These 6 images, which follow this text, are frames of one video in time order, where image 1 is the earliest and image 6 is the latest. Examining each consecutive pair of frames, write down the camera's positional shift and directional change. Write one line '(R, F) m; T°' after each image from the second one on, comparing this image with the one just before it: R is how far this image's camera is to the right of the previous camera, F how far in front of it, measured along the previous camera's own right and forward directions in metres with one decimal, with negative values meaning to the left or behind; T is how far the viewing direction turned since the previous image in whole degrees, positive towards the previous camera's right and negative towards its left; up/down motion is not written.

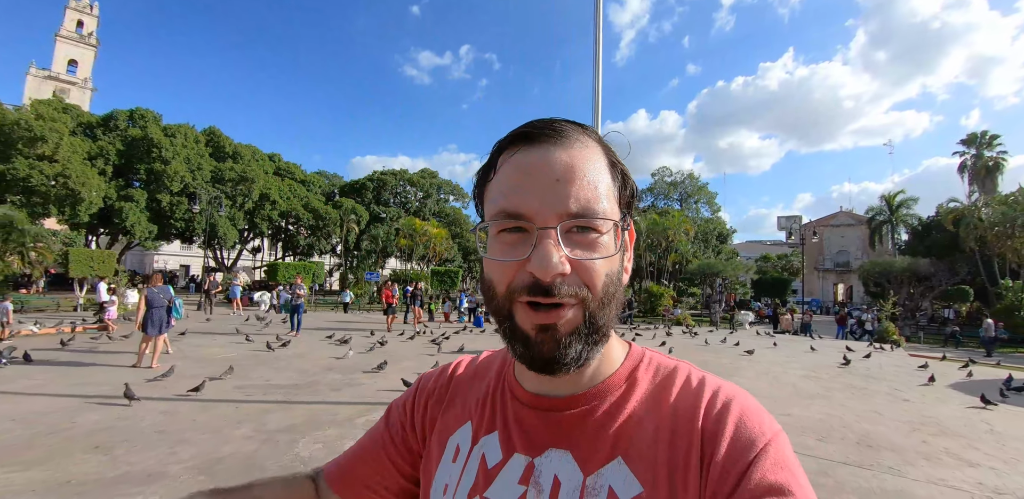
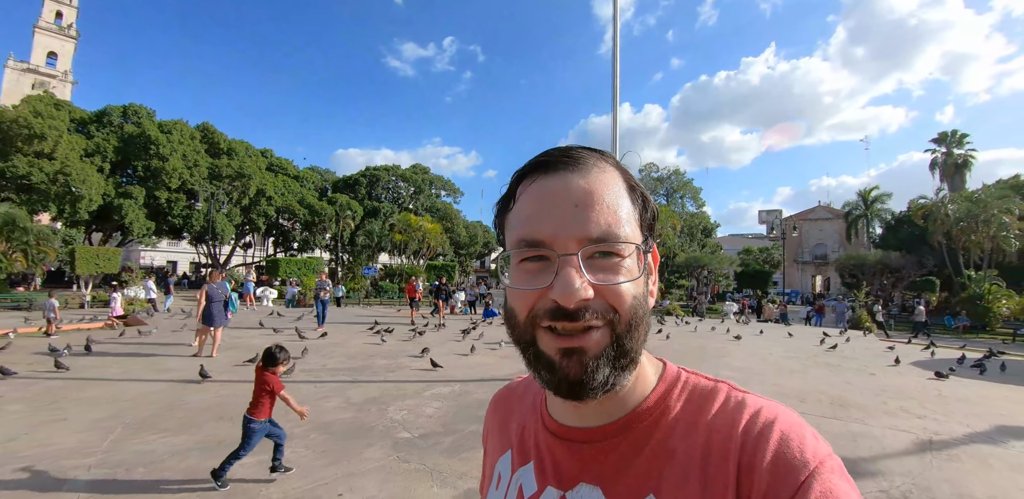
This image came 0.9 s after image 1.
(-0.8, -1.0) m; +2°
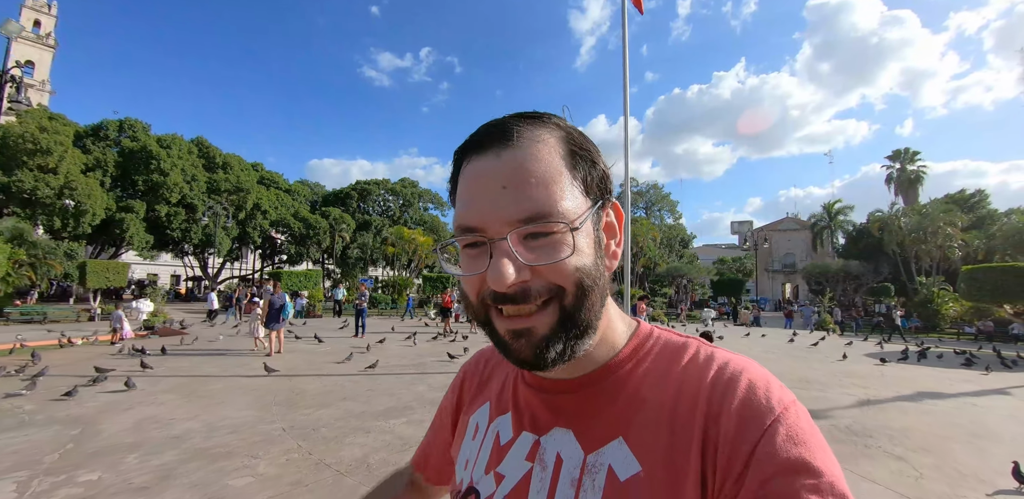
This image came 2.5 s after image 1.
(-1.2, -1.6) m; +3°
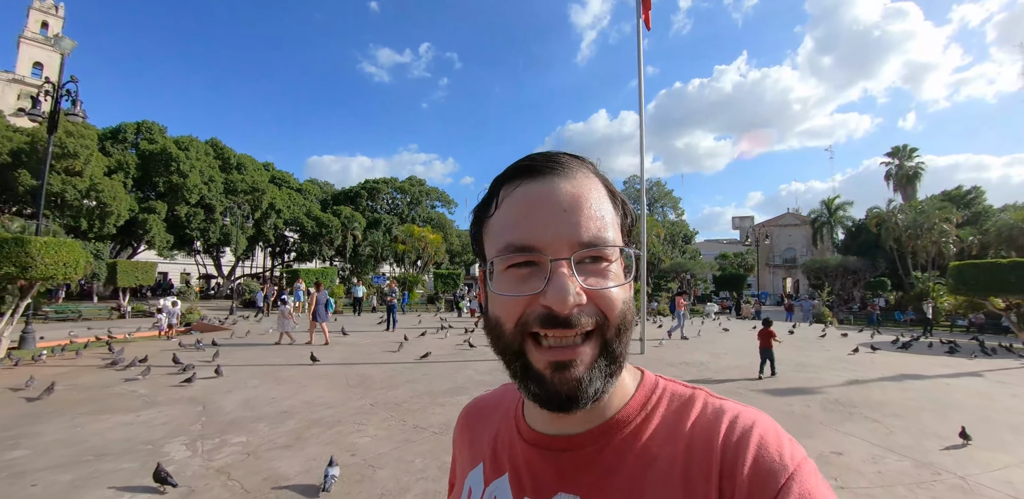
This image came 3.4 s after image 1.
(-0.6, -1.0) m; 0°
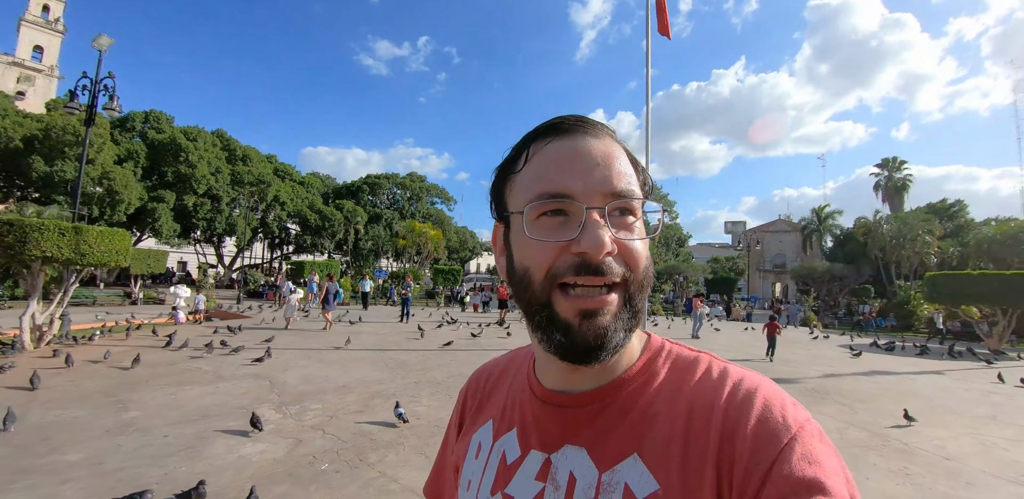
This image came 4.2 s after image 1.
(-0.6, -1.0) m; +1°
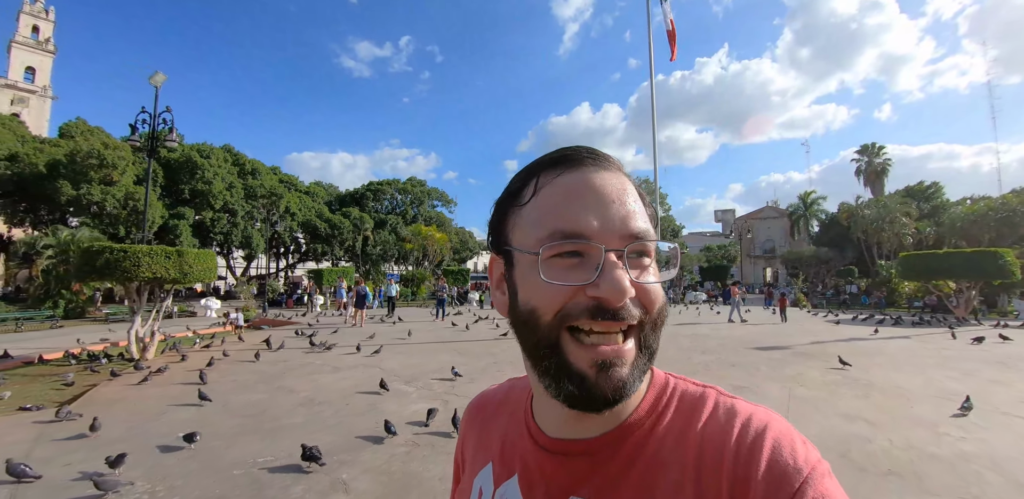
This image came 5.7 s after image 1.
(-1.2, -1.8) m; +1°
